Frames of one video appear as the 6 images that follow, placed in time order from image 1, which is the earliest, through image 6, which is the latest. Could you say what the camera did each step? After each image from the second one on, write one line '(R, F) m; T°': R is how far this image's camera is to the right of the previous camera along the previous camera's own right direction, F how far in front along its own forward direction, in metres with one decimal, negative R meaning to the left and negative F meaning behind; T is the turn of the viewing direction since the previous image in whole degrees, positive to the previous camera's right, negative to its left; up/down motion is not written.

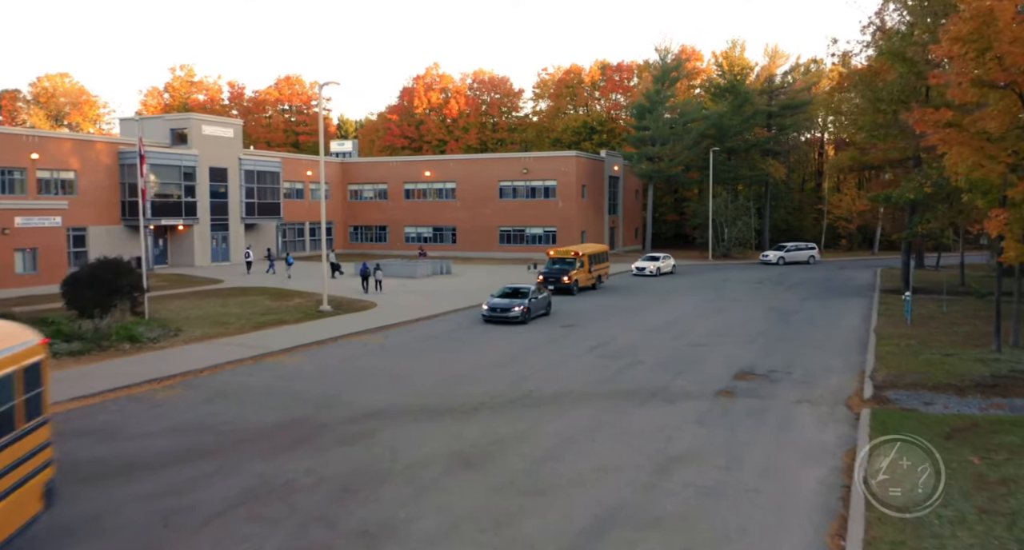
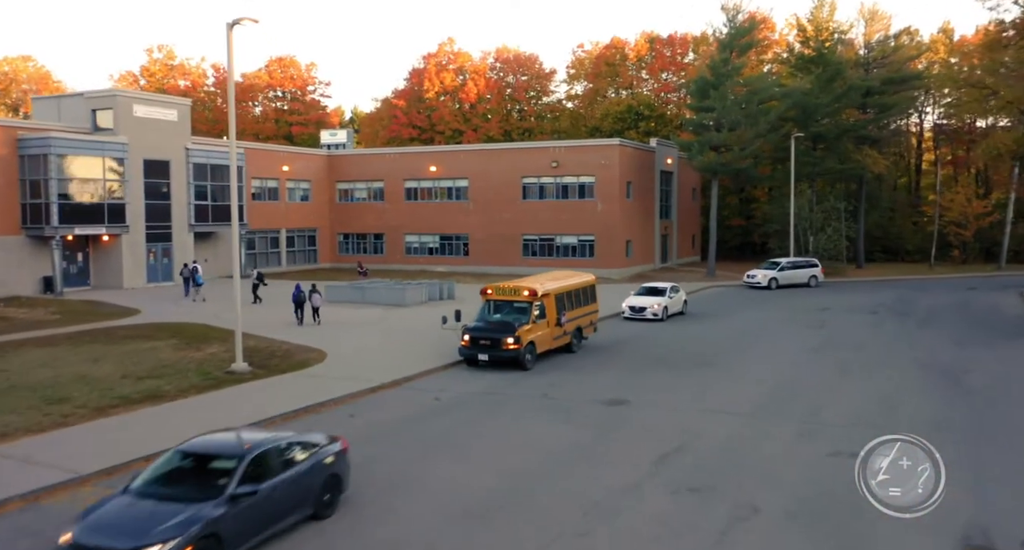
(+0.7, +13.3) m; -3°
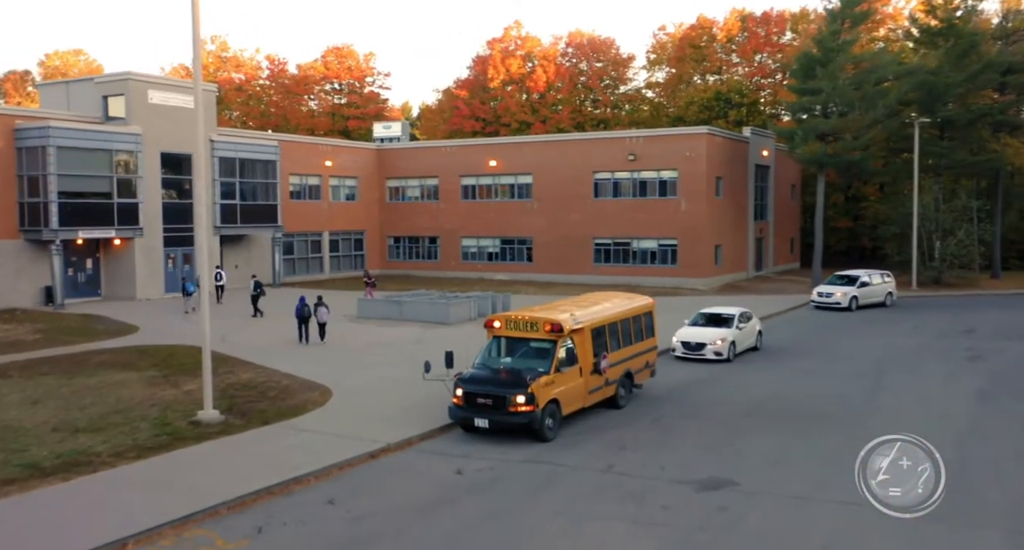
(+0.5, +6.5) m; -5°
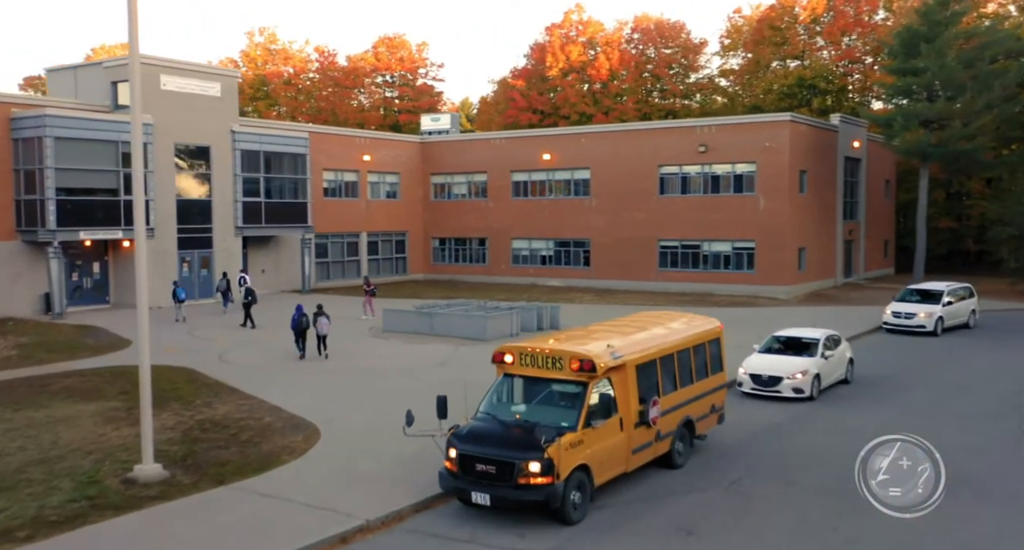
(+0.7, +4.7) m; -5°
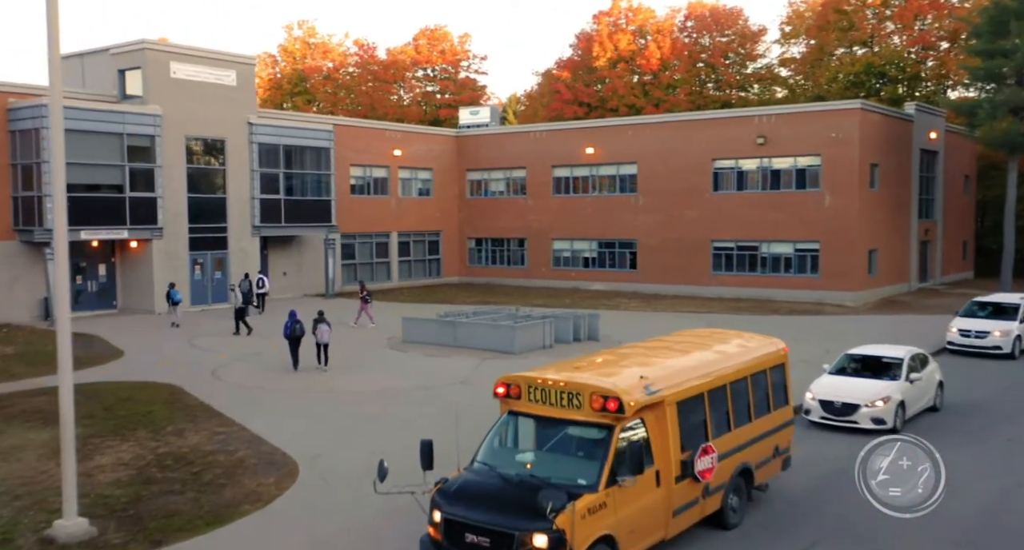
(+0.6, +3.1) m; -4°
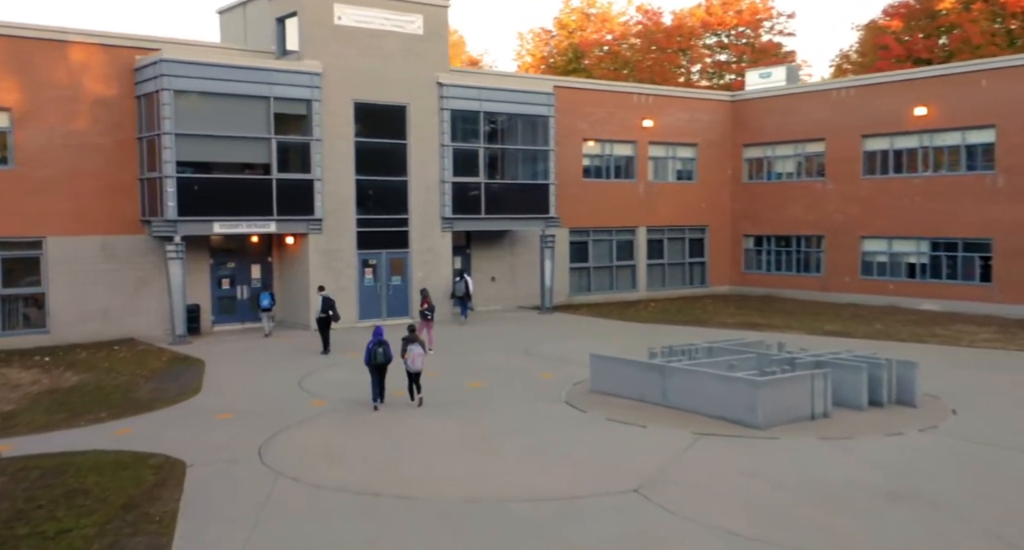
(+1.5, +9.6) m; -21°
